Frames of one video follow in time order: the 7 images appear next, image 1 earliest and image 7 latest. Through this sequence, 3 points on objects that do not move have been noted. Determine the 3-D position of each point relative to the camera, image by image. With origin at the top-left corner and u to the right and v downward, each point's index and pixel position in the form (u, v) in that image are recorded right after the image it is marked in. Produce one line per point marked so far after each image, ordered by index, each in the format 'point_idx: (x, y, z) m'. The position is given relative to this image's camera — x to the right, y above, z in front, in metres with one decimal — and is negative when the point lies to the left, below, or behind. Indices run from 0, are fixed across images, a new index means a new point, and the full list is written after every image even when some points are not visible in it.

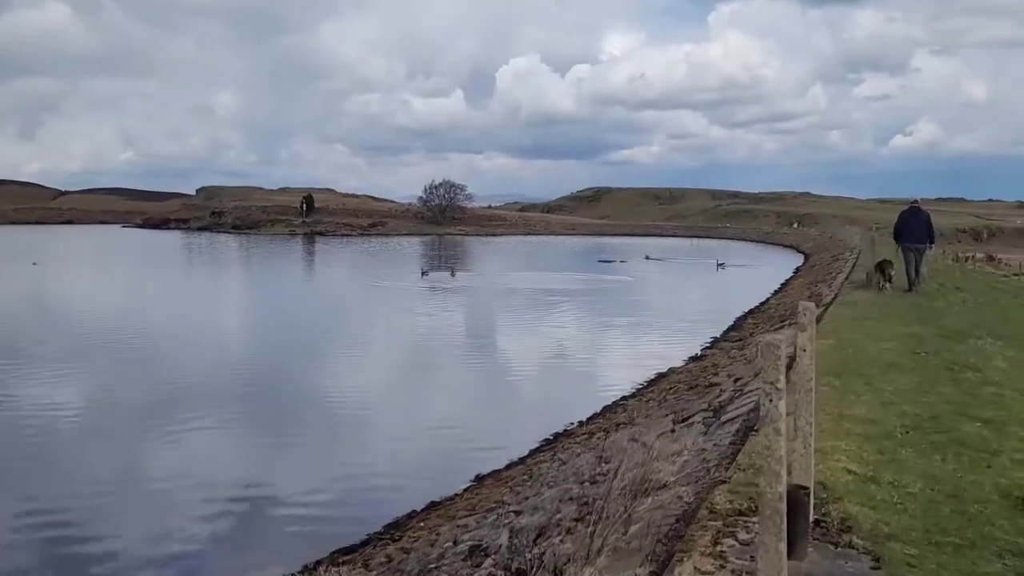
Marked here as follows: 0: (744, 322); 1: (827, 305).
0: (+5.2, -0.8, +19.6) m
1: (+5.5, -0.3, +15.4) m
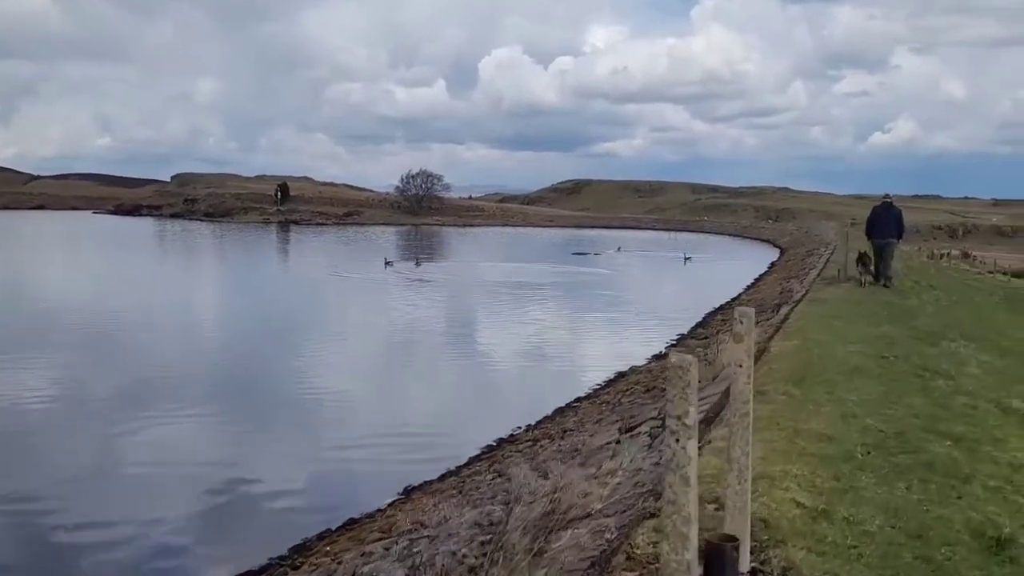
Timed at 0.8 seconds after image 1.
0: (+4.4, -0.6, +19.0) m
1: (+4.8, -0.2, +14.8) m
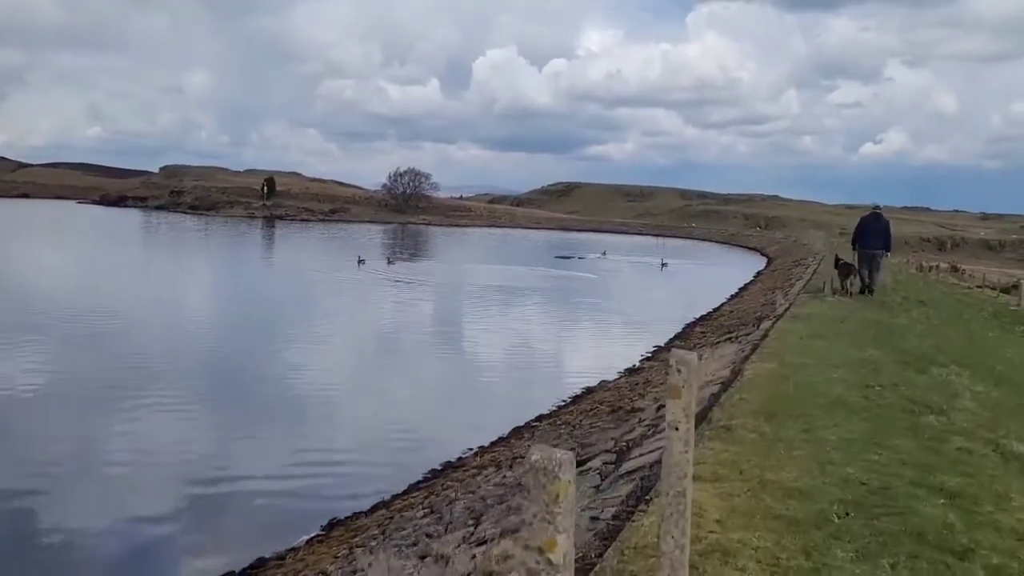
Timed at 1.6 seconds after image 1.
0: (+3.8, -0.9, +18.2) m
1: (+4.2, -0.4, +14.0) m
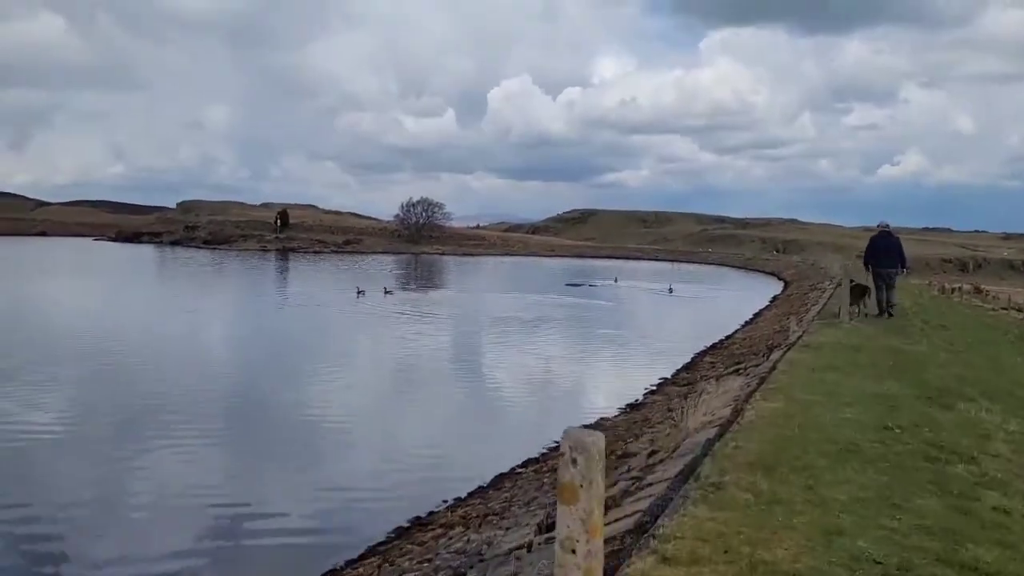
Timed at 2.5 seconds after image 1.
0: (+3.8, -1.4, +17.3) m
1: (+4.1, -0.8, +13.1) m
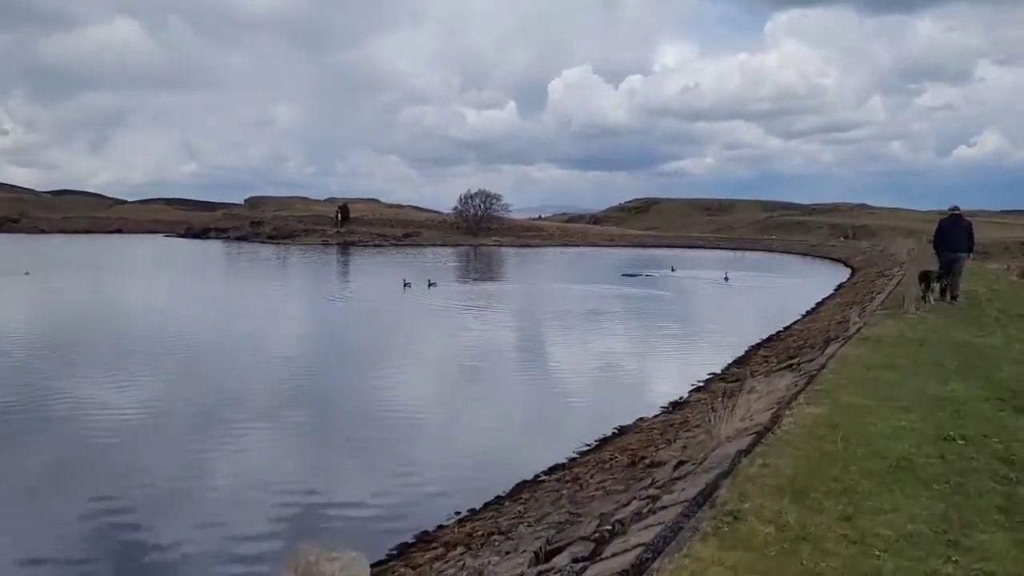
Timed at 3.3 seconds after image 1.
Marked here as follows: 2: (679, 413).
0: (+4.6, -1.2, +16.3) m
1: (+4.6, -0.7, +12.1) m
2: (+2.0, -1.5, +10.7) m
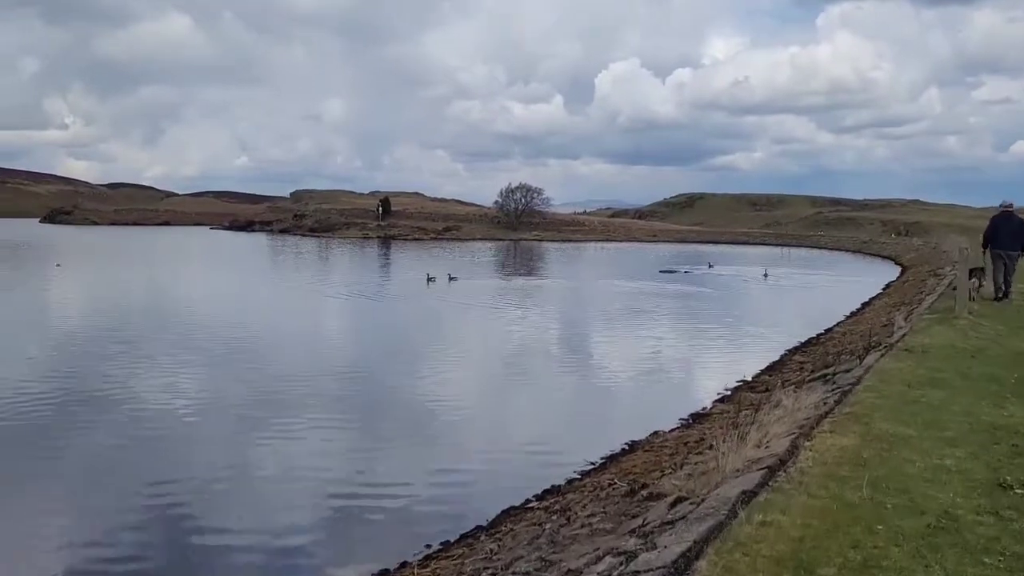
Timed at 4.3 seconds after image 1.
0: (+4.8, -1.2, +15.1) m
1: (+4.7, -0.7, +10.9) m
2: (+2.0, -1.5, +9.7) m
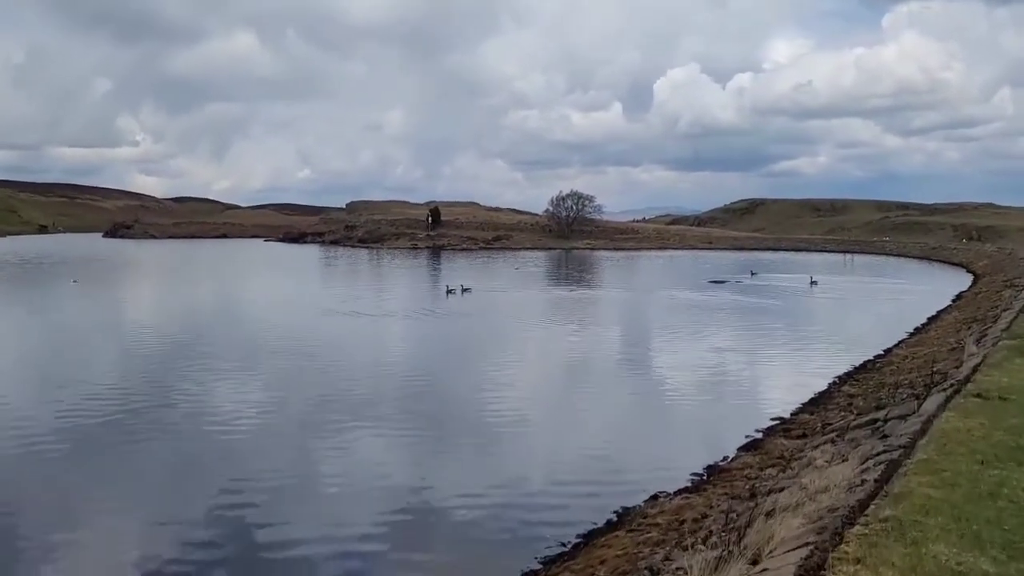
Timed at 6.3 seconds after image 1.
0: (+4.9, -1.5, +12.9) m
1: (+4.4, -0.9, +8.7) m
2: (+1.7, -1.8, +7.7) m
